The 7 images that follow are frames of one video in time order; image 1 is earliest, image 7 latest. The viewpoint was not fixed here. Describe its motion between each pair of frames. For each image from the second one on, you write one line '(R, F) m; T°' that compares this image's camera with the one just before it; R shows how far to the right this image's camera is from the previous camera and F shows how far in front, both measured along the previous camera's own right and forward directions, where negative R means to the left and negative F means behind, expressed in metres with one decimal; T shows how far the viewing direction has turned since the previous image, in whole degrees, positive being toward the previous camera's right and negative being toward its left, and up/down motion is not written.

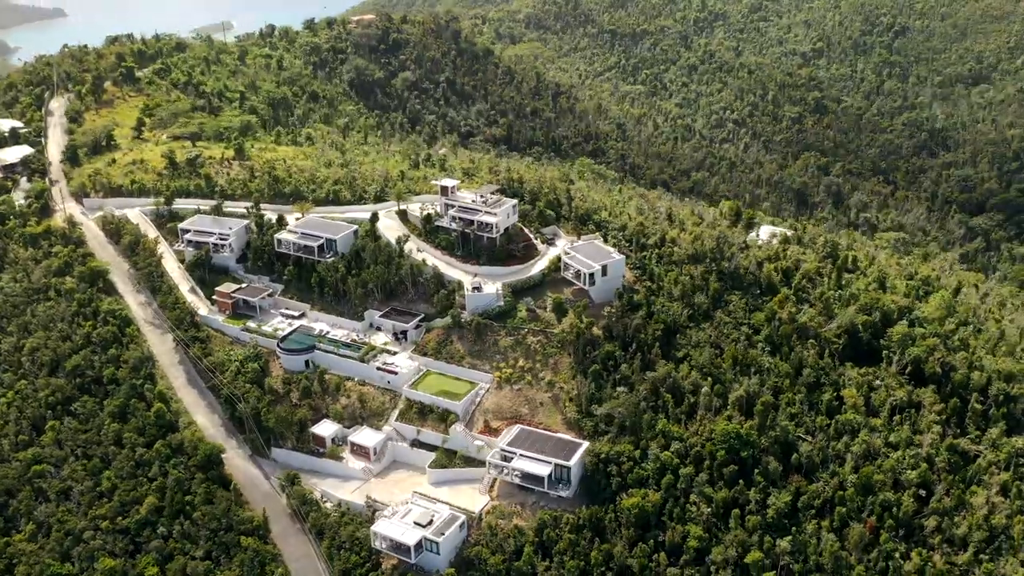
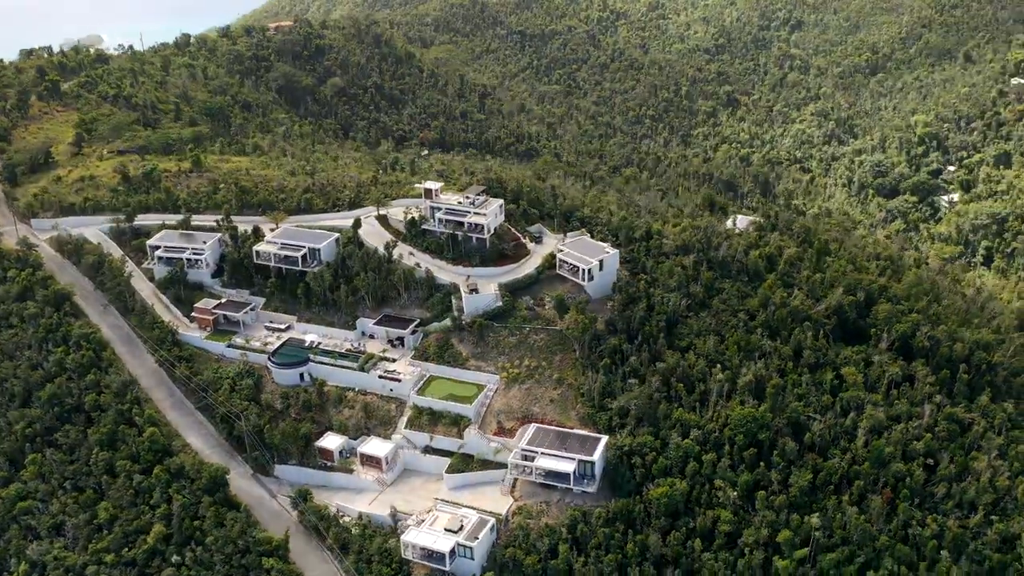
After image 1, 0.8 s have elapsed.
(-5.3, +0.5) m; +6°
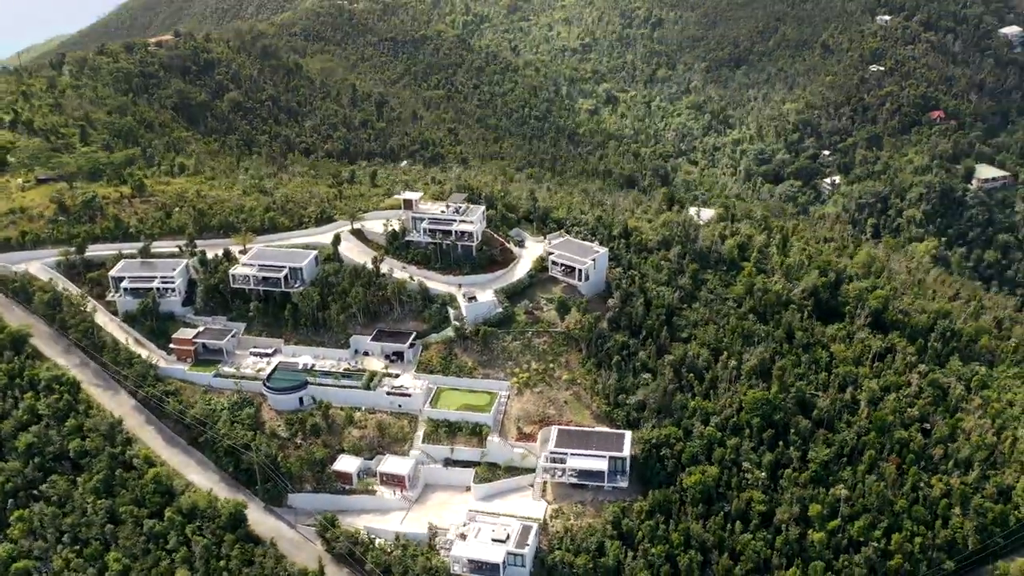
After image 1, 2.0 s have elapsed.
(-7.5, +0.6) m; +9°
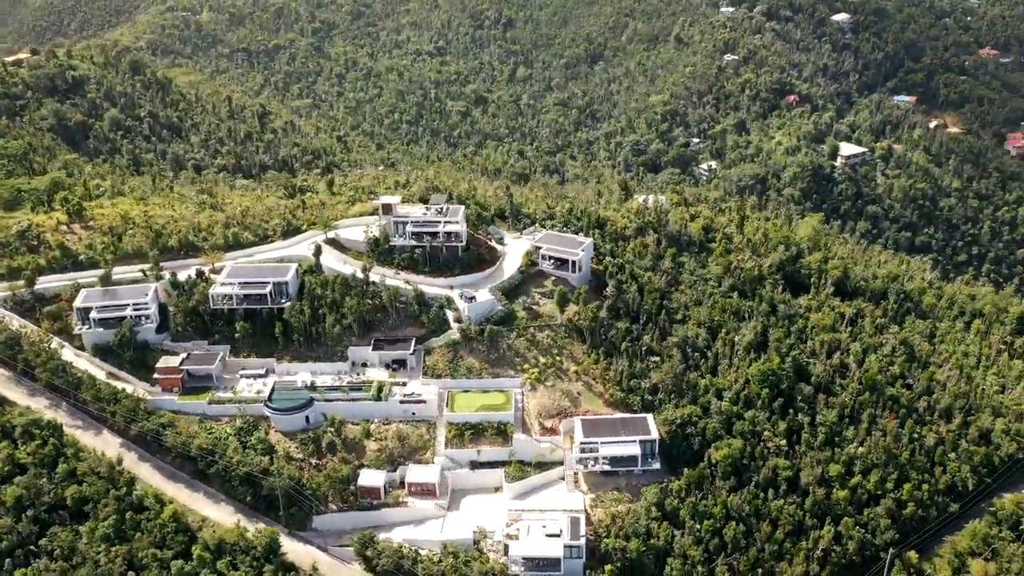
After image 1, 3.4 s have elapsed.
(-8.2, +0.9) m; +10°
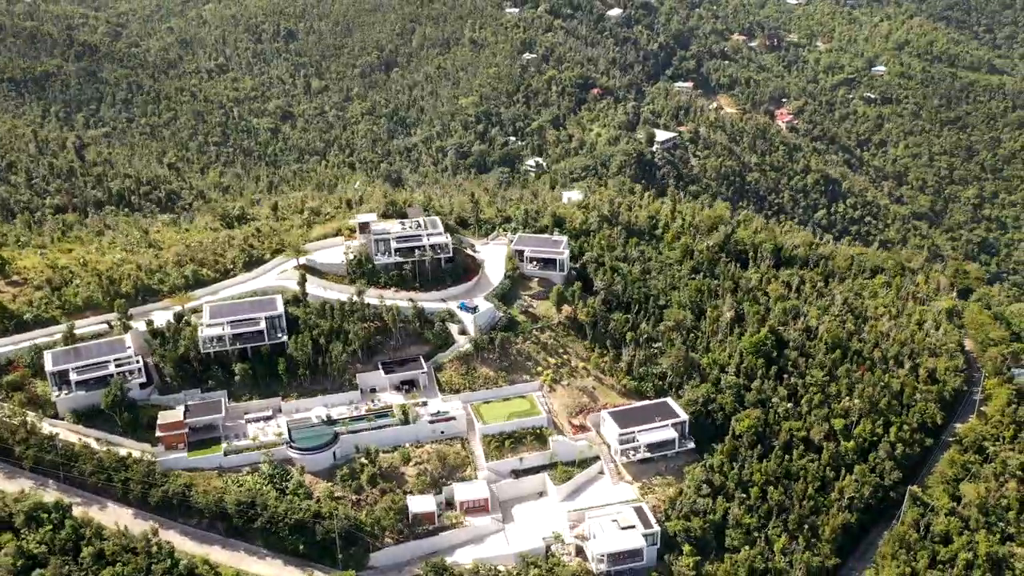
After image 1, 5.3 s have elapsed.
(-11.9, +1.8) m; +15°
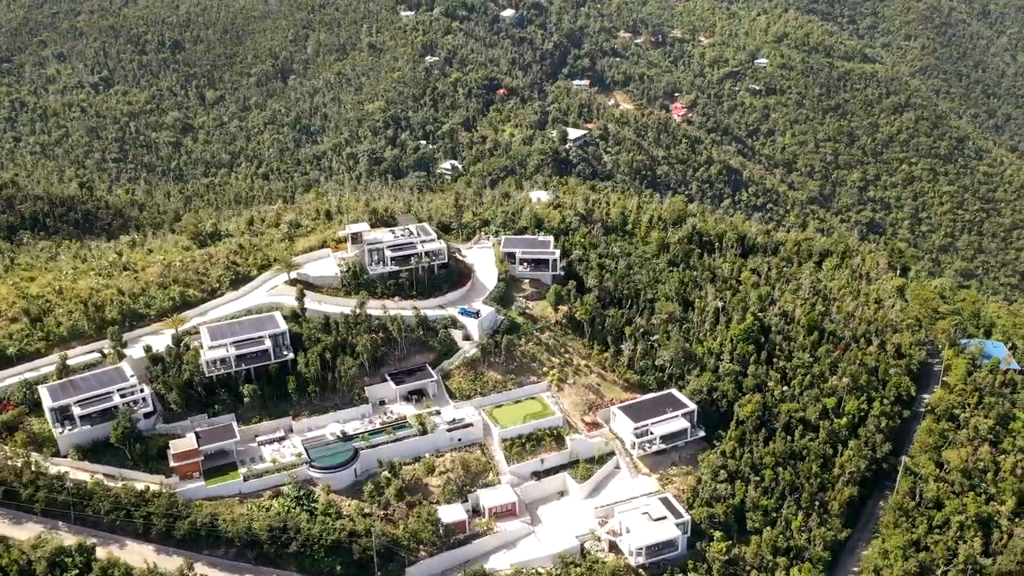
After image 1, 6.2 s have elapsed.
(-5.9, +0.5) m; +7°
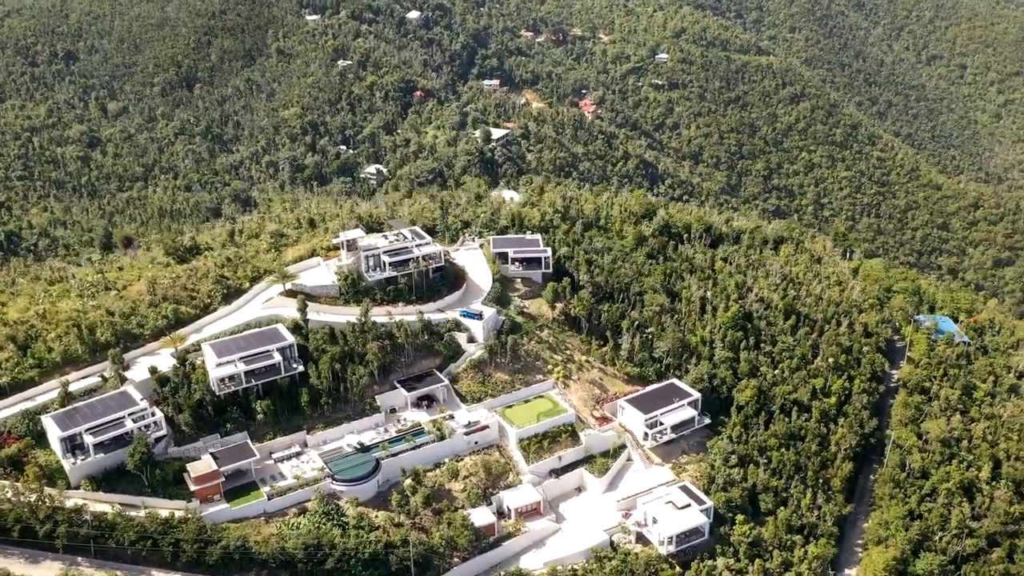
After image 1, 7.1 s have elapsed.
(-5.2, +0.4) m; +6°
